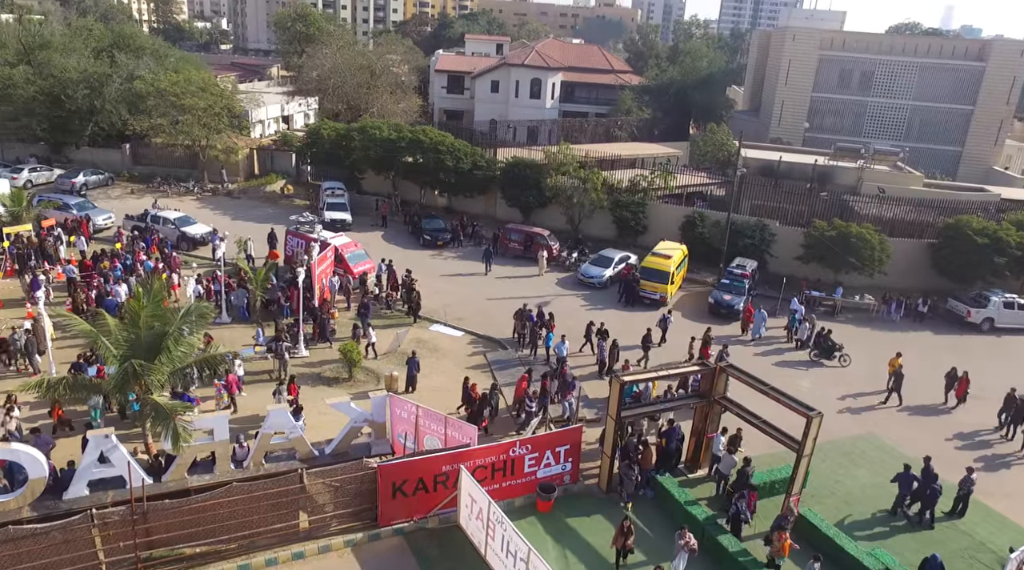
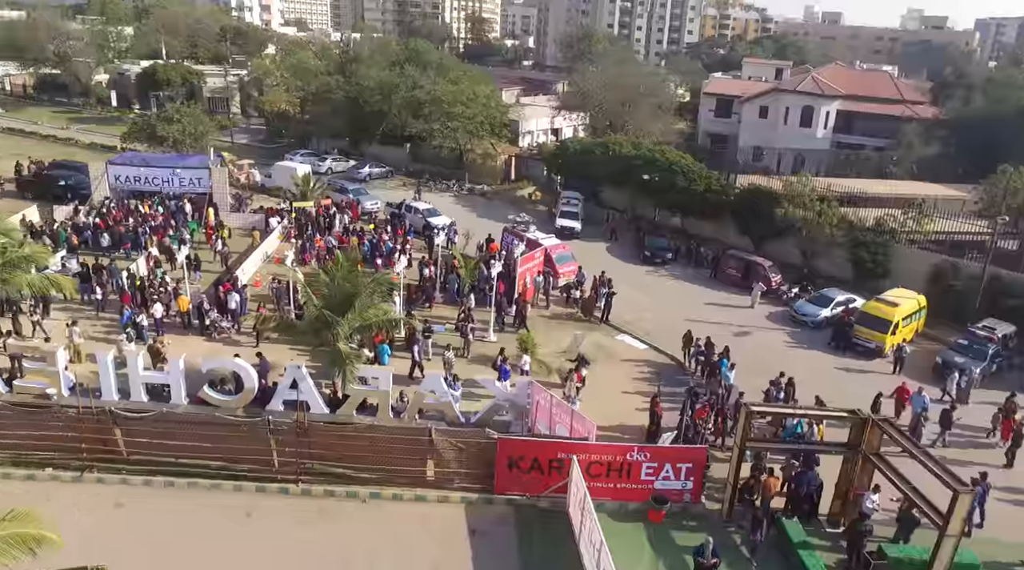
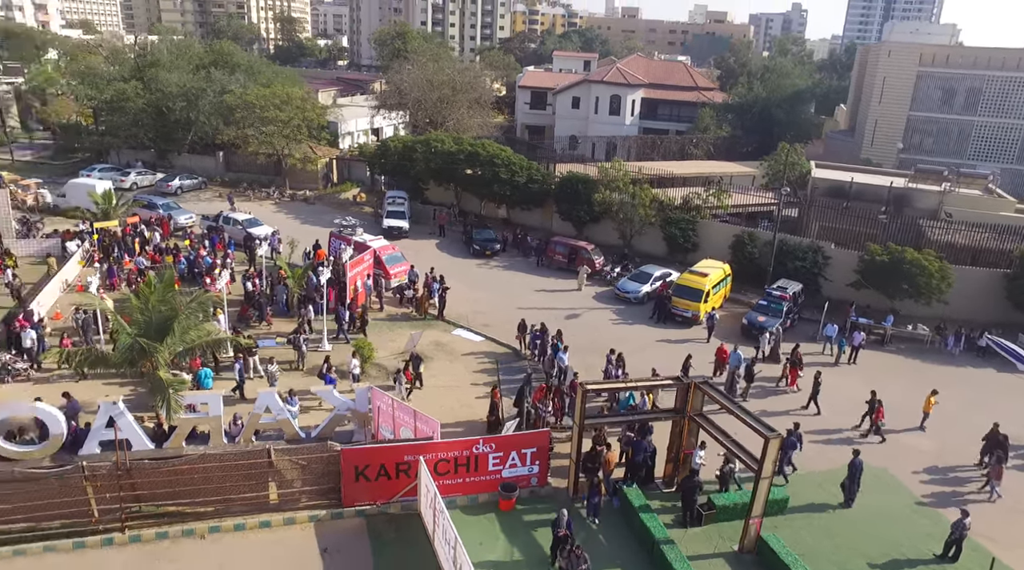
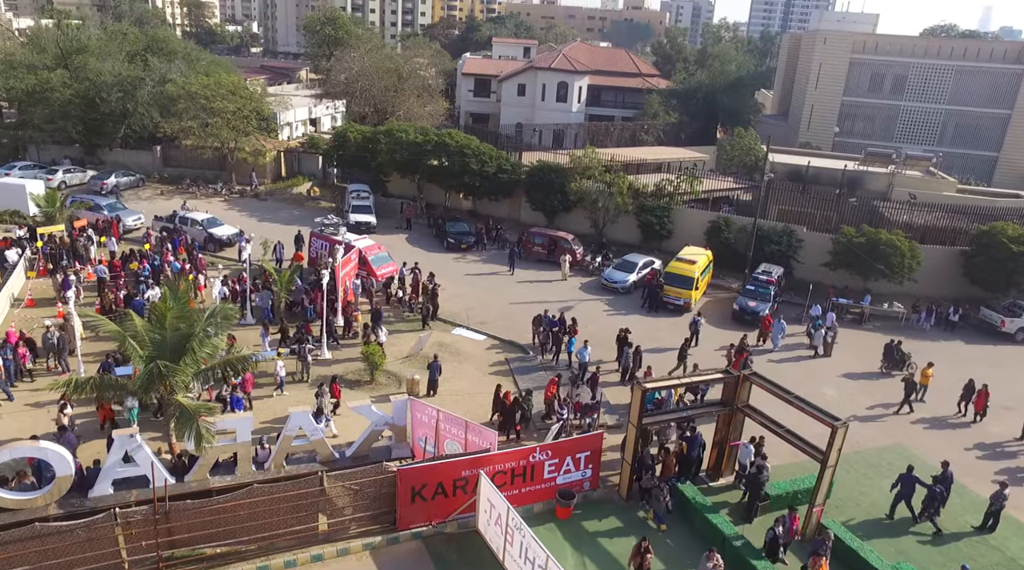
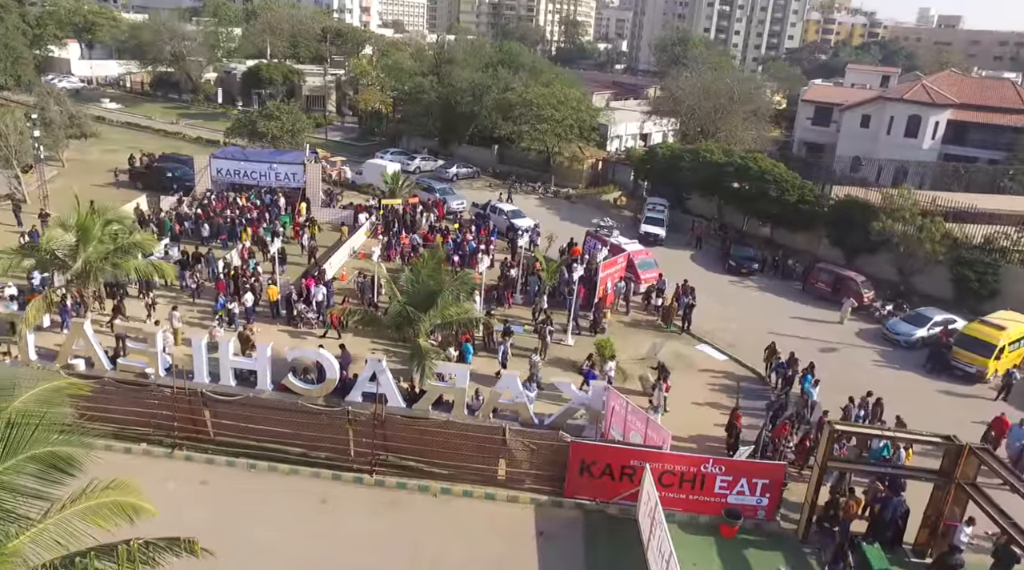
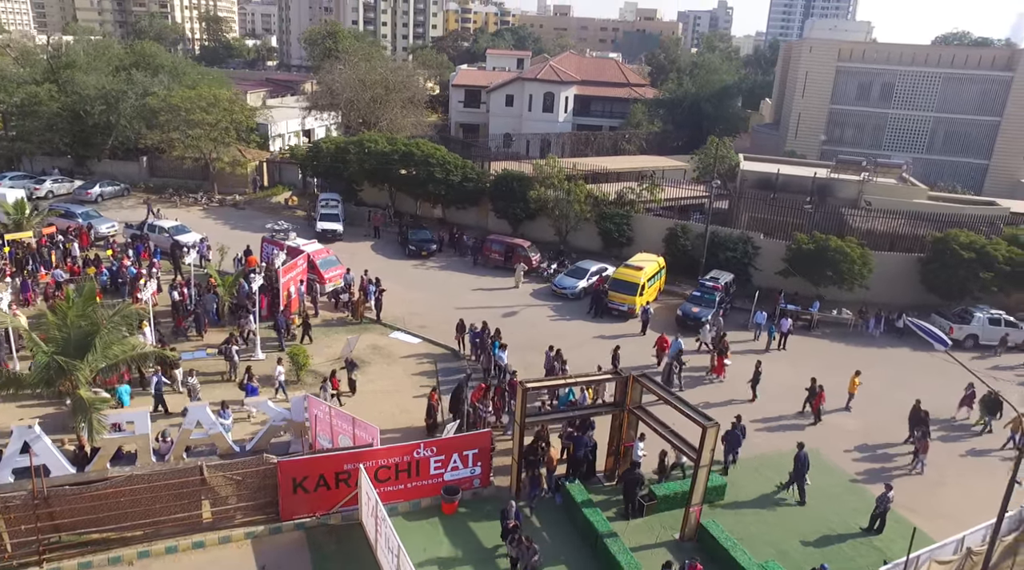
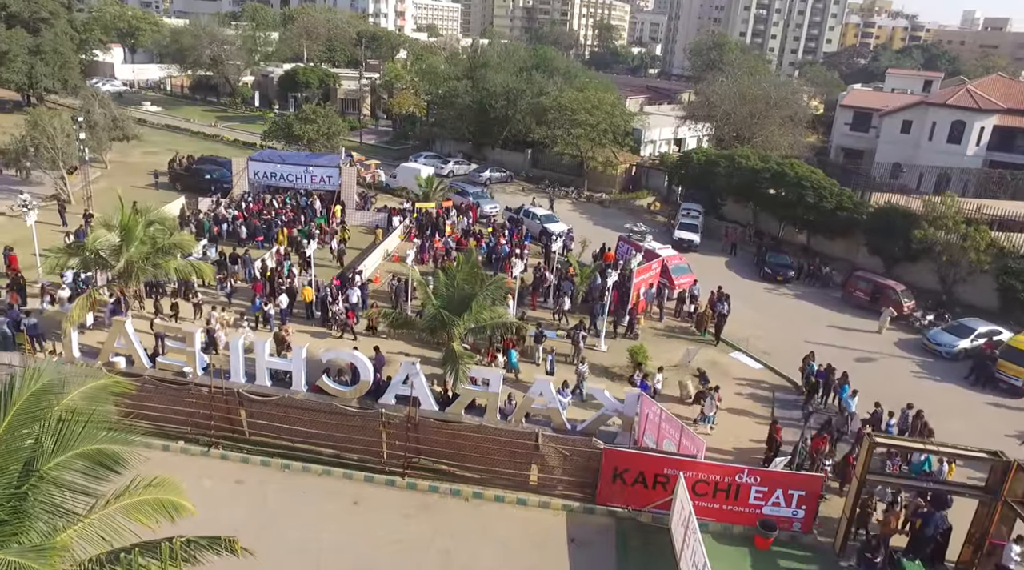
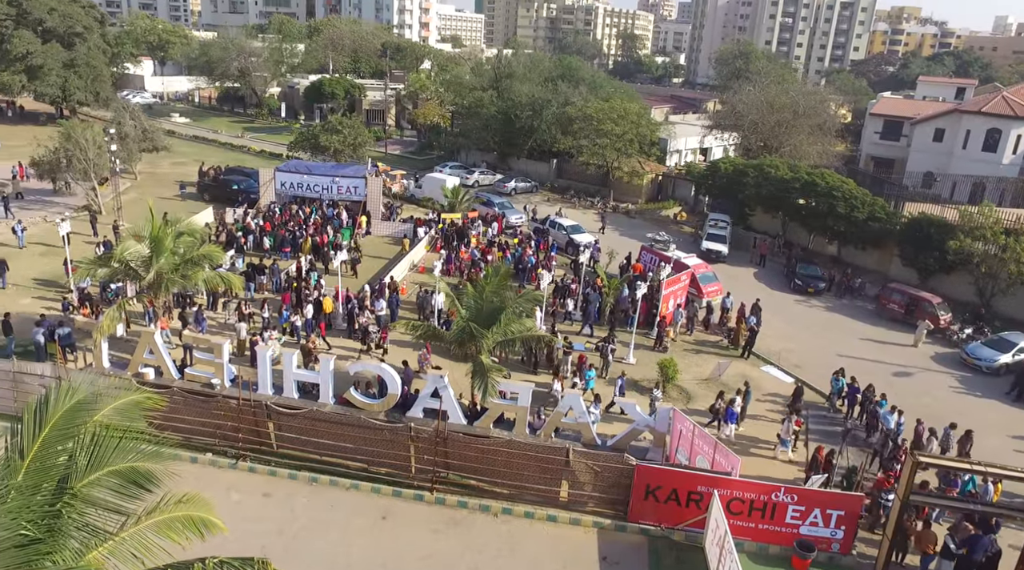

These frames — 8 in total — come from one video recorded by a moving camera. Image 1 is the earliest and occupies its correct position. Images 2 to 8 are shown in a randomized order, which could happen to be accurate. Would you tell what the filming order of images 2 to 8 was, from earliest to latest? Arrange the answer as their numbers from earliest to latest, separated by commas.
4, 6, 3, 2, 5, 7, 8
